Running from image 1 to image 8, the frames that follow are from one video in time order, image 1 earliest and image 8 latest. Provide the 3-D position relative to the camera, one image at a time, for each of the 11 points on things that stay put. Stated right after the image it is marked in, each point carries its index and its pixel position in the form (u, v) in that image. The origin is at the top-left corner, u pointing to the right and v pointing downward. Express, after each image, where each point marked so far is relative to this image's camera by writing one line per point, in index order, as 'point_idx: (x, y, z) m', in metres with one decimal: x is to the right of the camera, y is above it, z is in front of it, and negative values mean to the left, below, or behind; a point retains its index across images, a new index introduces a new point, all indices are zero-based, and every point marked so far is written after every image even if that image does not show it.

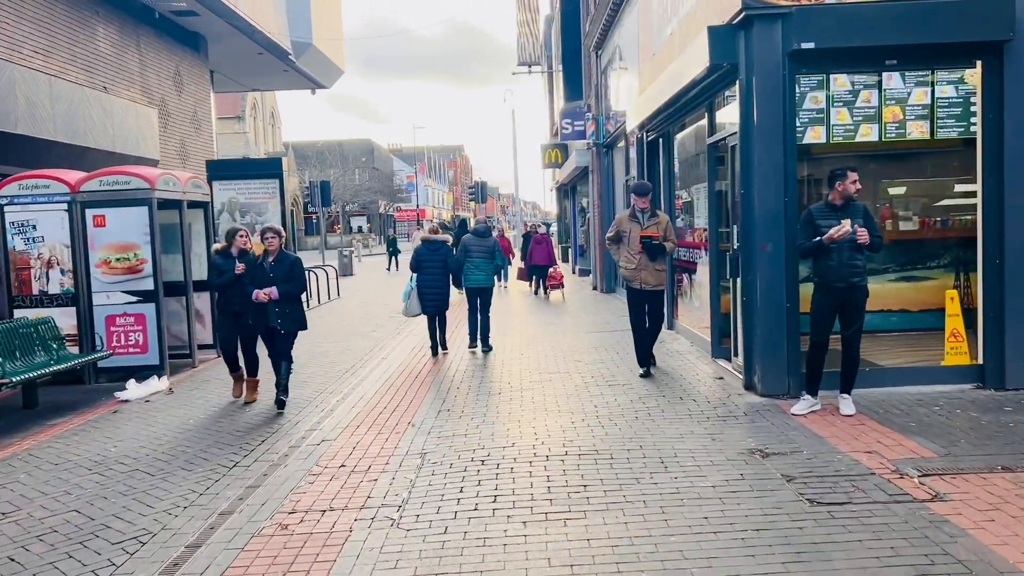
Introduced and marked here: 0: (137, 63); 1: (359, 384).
0: (-8.9, +5.3, +19.1) m
1: (-1.6, -1.0, +8.6) m
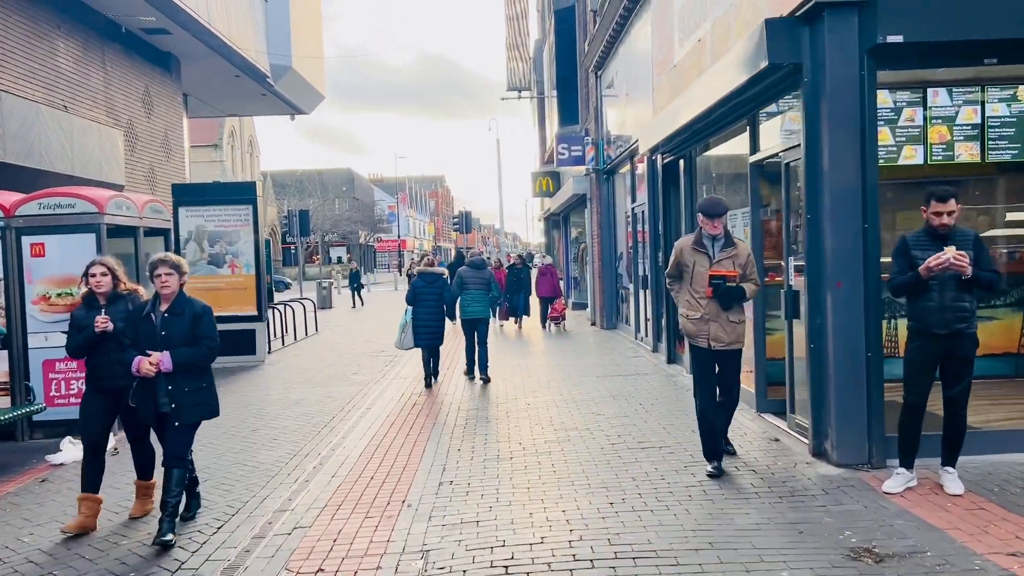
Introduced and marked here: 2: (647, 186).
0: (-9.1, +4.5, +17.8) m
1: (-1.5, -1.4, +7.3) m
2: (+1.9, +1.4, +11.6) m
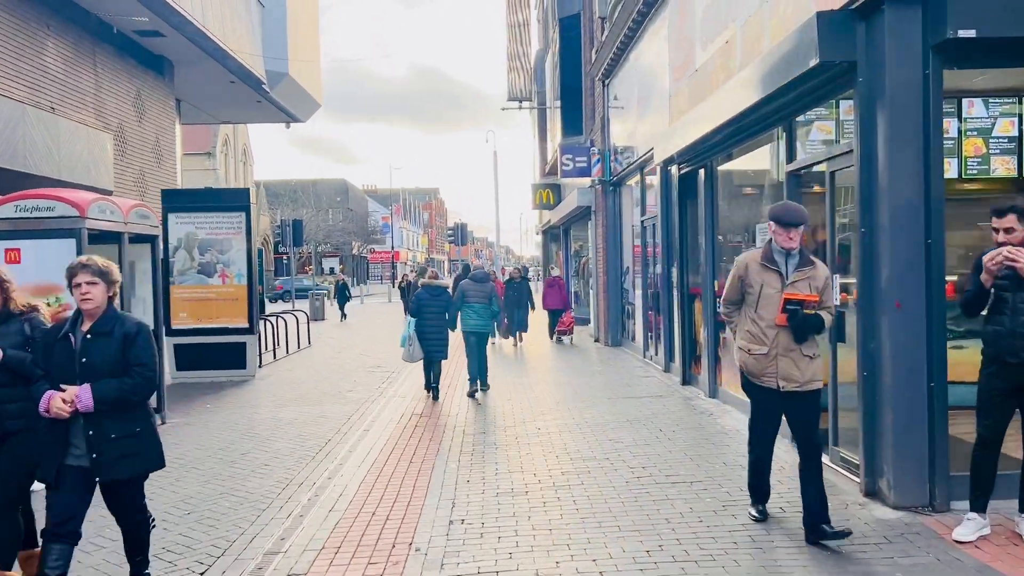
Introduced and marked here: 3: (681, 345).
0: (-9.0, +4.4, +17.3) m
1: (-1.4, -1.5, +6.7) m
2: (+2.0, +1.2, +11.1) m
3: (+2.1, -0.7, +10.0) m
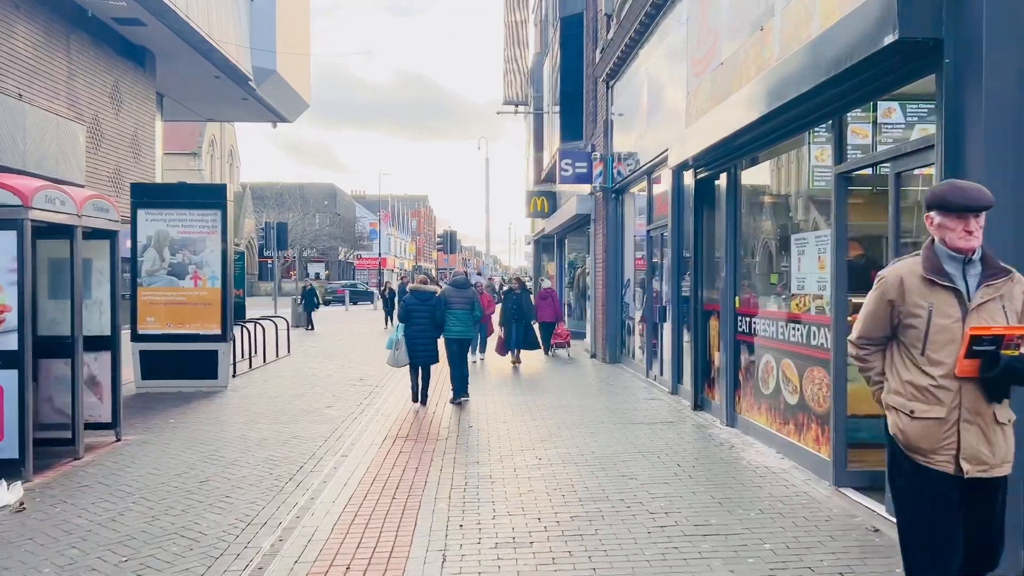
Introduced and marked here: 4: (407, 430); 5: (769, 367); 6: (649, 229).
0: (-9.1, +4.4, +16.3) m
1: (-1.5, -1.6, +5.8) m
2: (+2.0, +1.0, +10.2) m
3: (+2.0, -0.9, +9.1) m
4: (-1.1, -1.5, +8.6) m
5: (+2.2, -0.7, +7.0) m
6: (+2.1, +0.9, +12.0) m
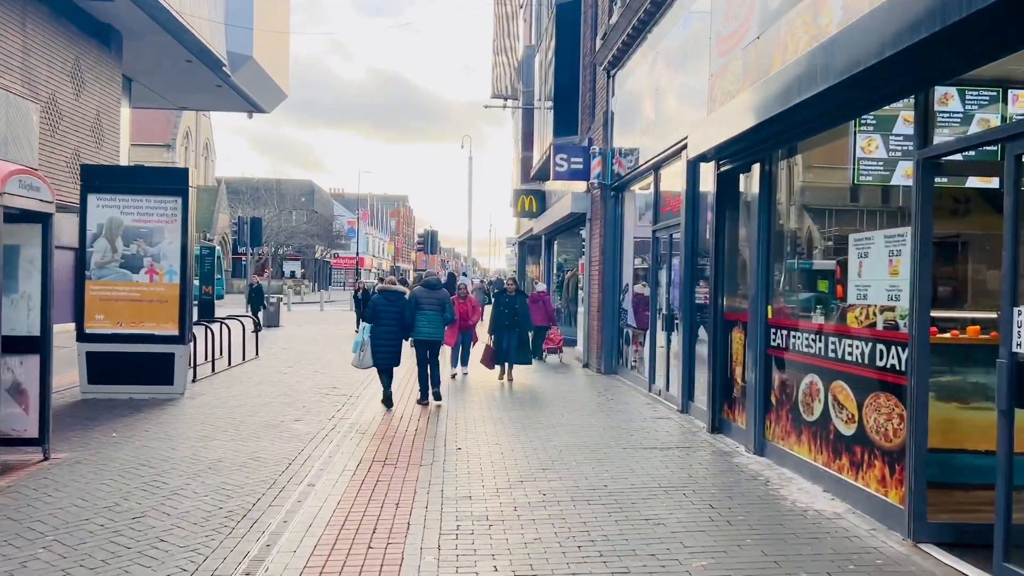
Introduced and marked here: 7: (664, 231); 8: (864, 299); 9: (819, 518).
0: (-9.2, +4.5, +15.0) m
1: (-1.4, -1.5, +4.6) m
2: (+2.0, +0.9, +9.2) m
3: (+2.0, -0.9, +8.1) m
4: (-1.2, -1.5, +7.5) m
5: (+2.2, -0.8, +6.0) m
6: (+2.0, +0.8, +11.0) m
7: (+2.0, +0.8, +10.7) m
8: (+2.3, -0.1, +5.3) m
9: (+2.0, -1.5, +5.2) m
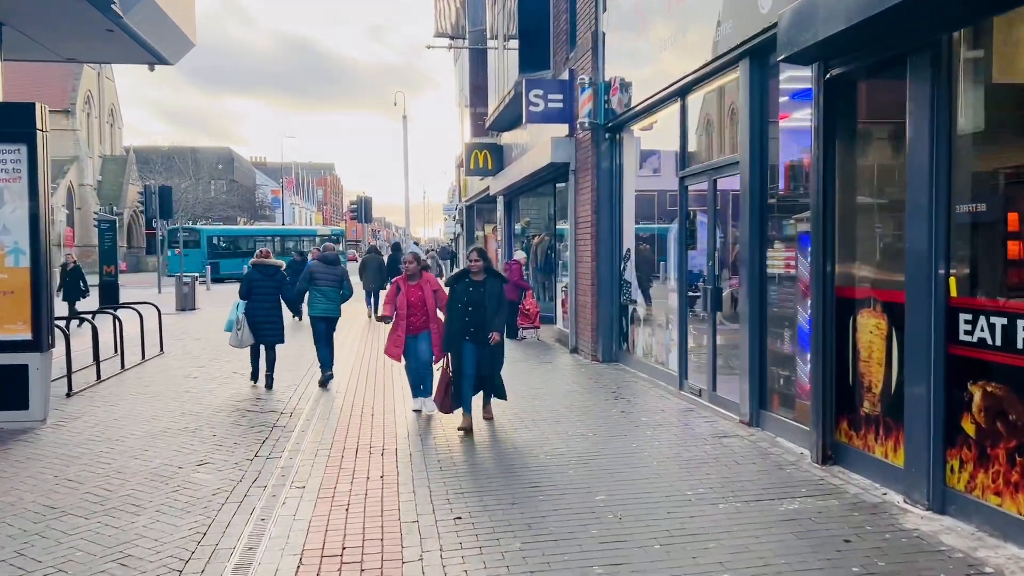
0: (-9.8, +4.6, +11.3) m
1: (-1.0, -1.5, +1.9) m
2: (+1.9, +1.2, +6.6) m
3: (+2.1, -0.7, +5.5) m
4: (-1.0, -1.4, +4.7) m
5: (+2.5, -0.6, +3.5) m
6: (+1.8, +1.2, +8.4) m
7: (+1.8, +1.1, +8.1) m
8: (+2.6, +0.1, +2.8) m
9: (+2.3, -1.3, +2.7) m
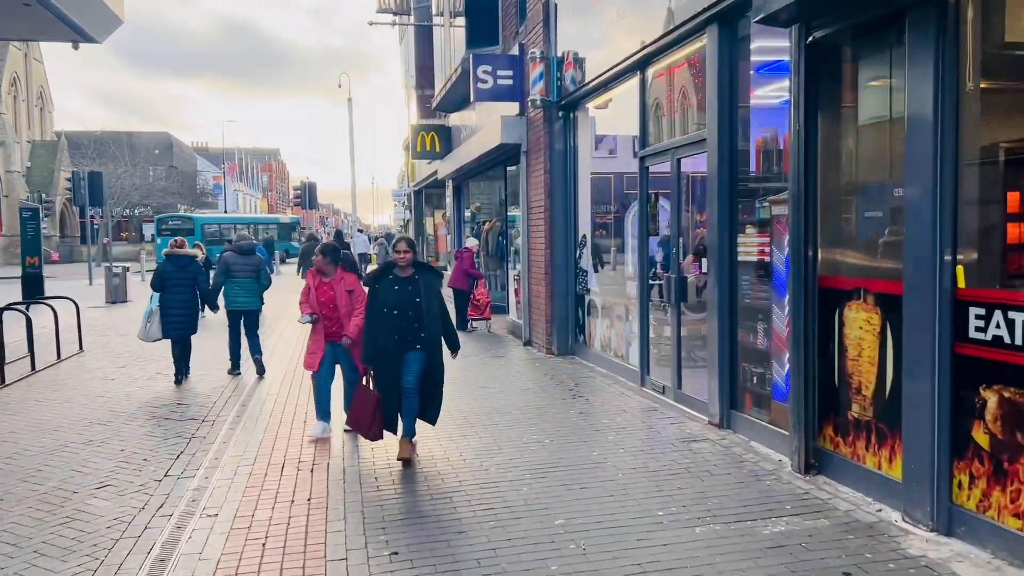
0: (-10.5, +4.7, +9.9) m
1: (-1.1, -1.6, +1.1) m
2: (+1.5, +1.3, +6.0) m
3: (+1.7, -0.6, +5.0) m
4: (-1.3, -1.4, +4.0) m
5: (+2.3, -0.5, +2.9) m
6: (+1.2, +1.3, +7.8) m
7: (+1.3, +1.2, +7.4) m
8: (+2.4, +0.1, +2.3) m
9: (+2.2, -1.3, +2.2) m
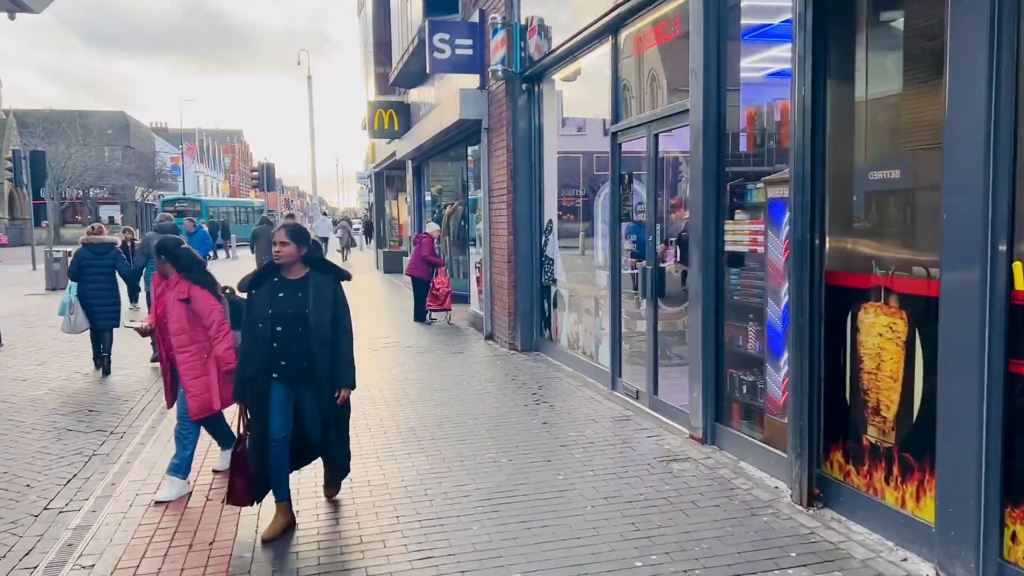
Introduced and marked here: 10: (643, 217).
0: (-10.9, +4.8, +8.5) m
1: (-1.2, -1.6, +0.3) m
2: (+1.2, +1.3, +5.1) m
3: (+1.5, -0.6, +4.2) m
4: (-1.5, -1.4, +3.1) m
5: (+2.1, -0.6, +2.2) m
6: (+0.9, +1.3, +6.9) m
7: (+1.0, +1.3, +6.6) m
8: (+2.3, +0.1, +1.5) m
9: (+2.0, -1.4, +1.4) m
10: (+1.0, +0.6, +6.4) m
